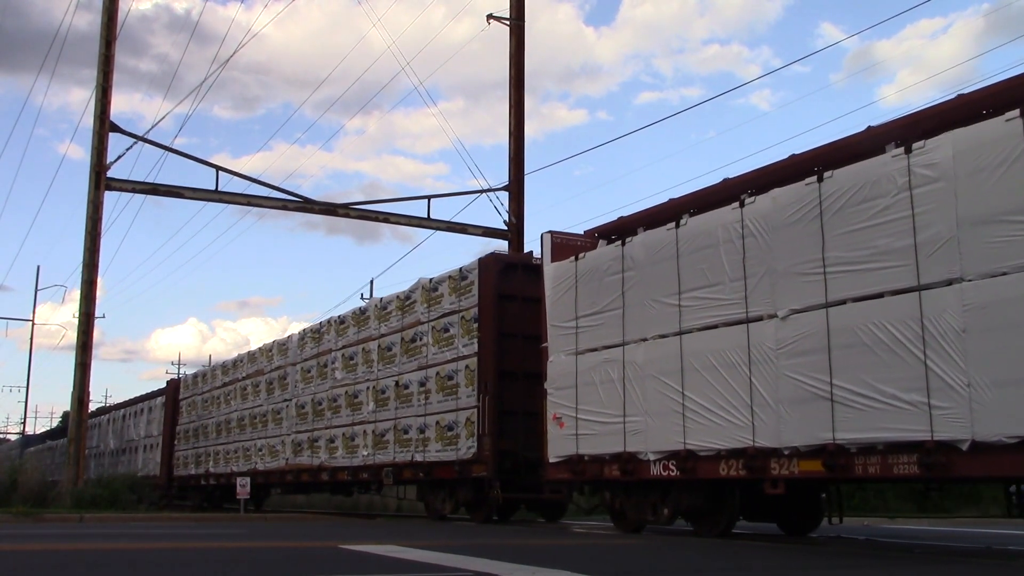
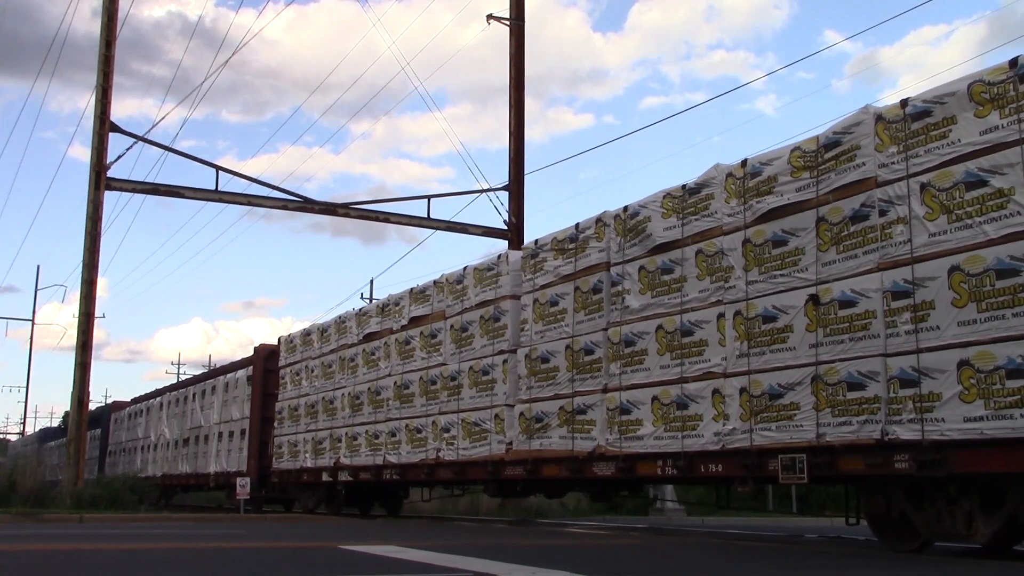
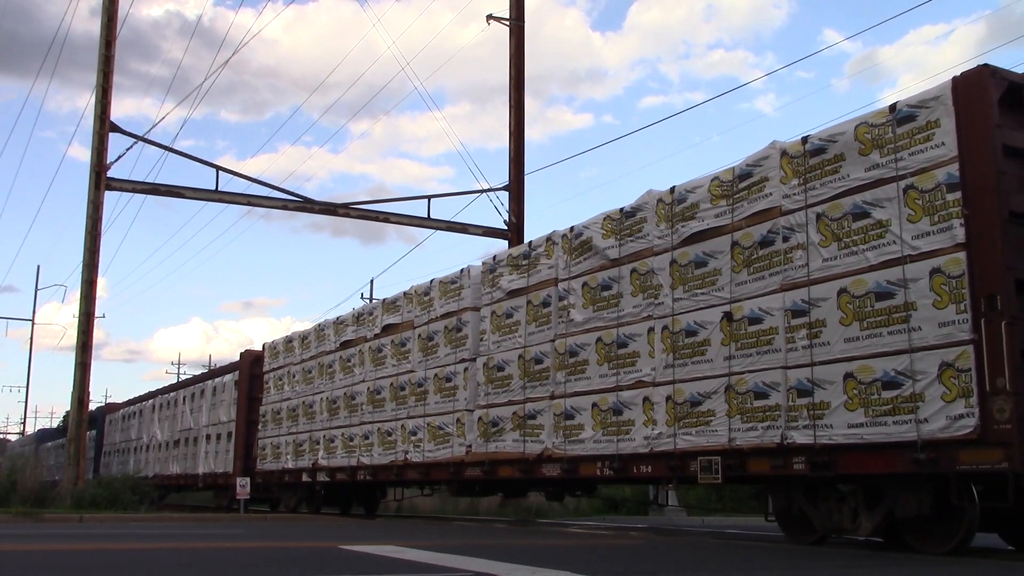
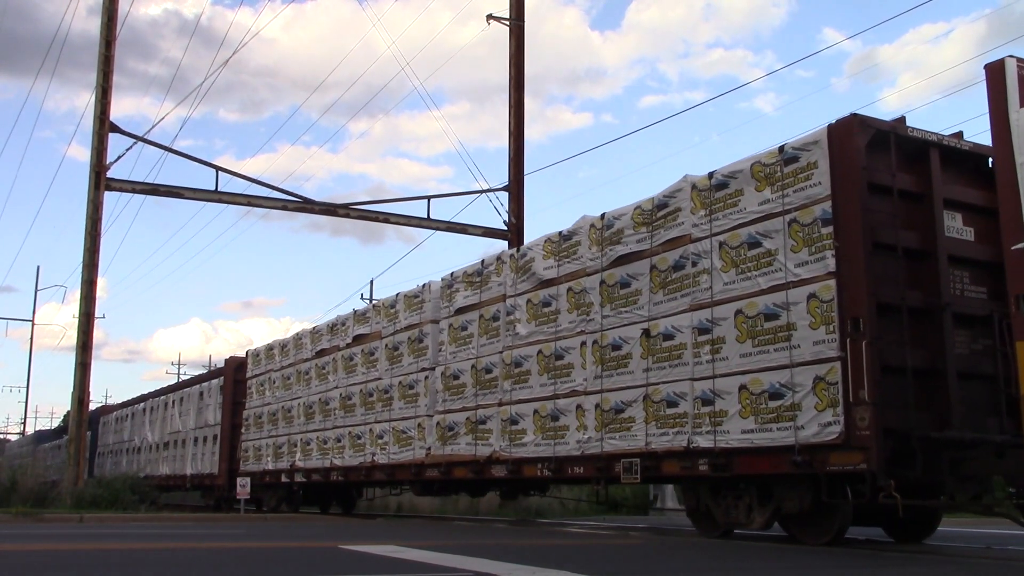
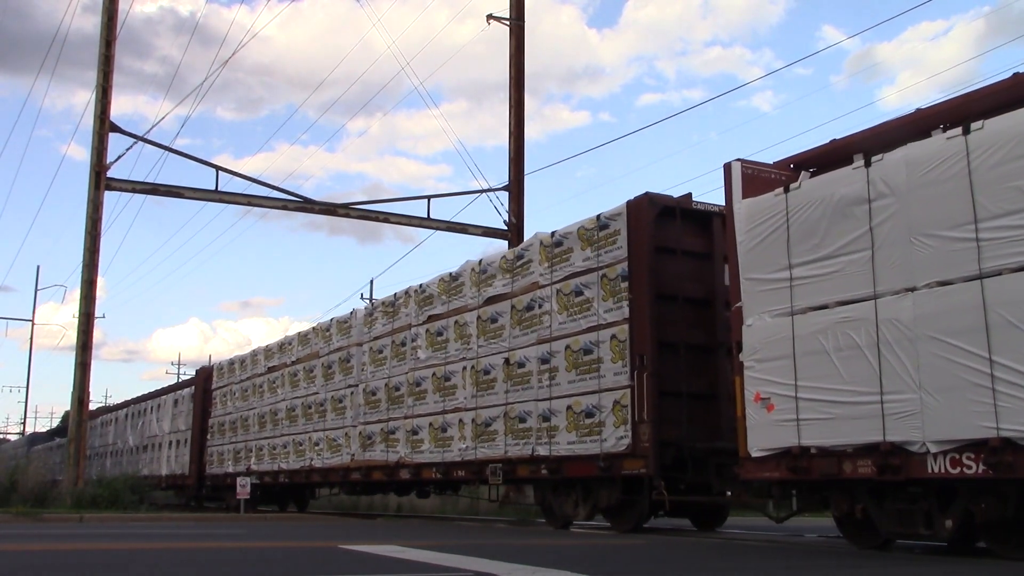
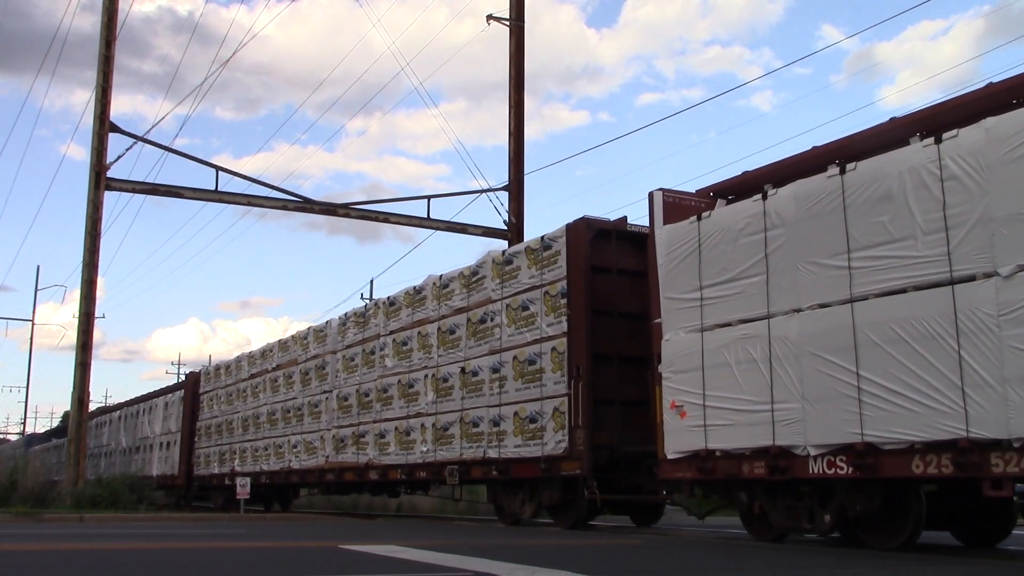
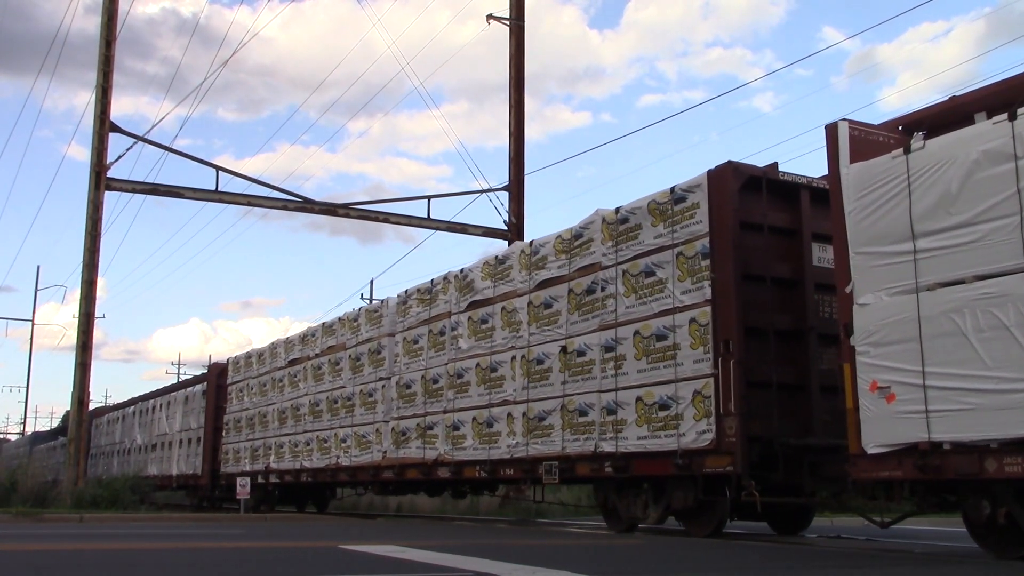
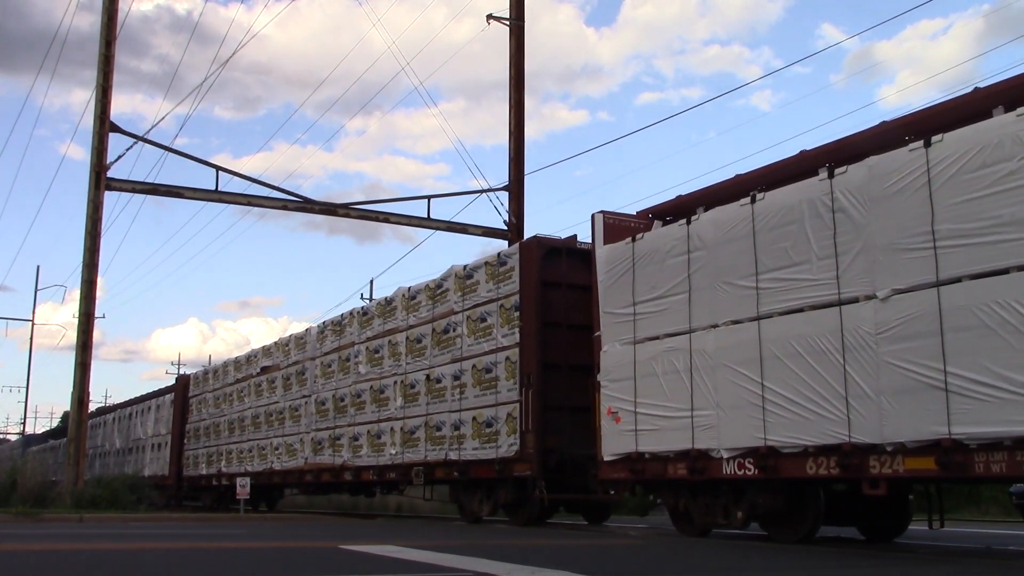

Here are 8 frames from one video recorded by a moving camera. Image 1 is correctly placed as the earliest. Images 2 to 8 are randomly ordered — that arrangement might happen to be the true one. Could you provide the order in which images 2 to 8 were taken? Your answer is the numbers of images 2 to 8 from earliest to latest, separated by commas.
8, 6, 5, 7, 4, 3, 2
